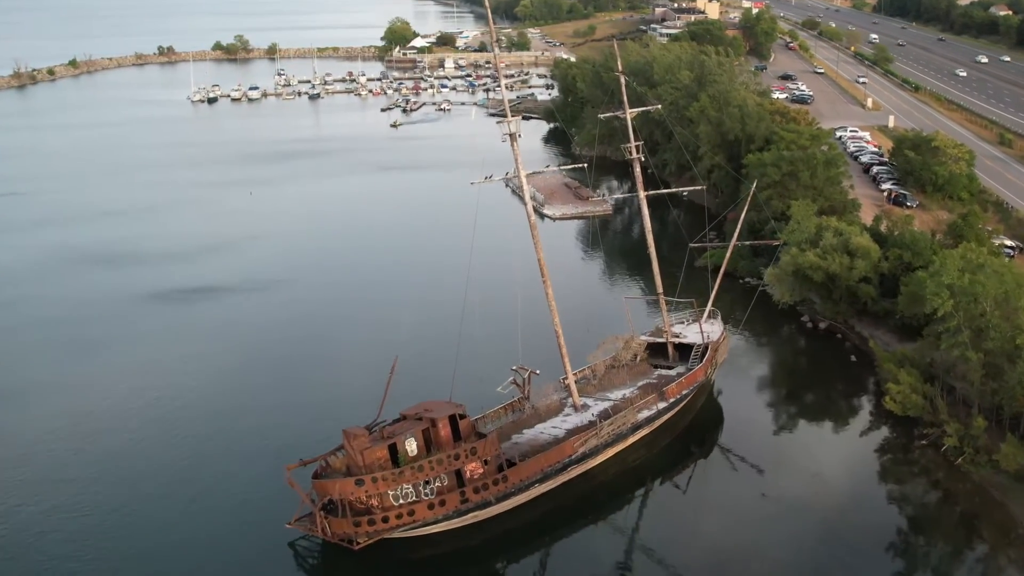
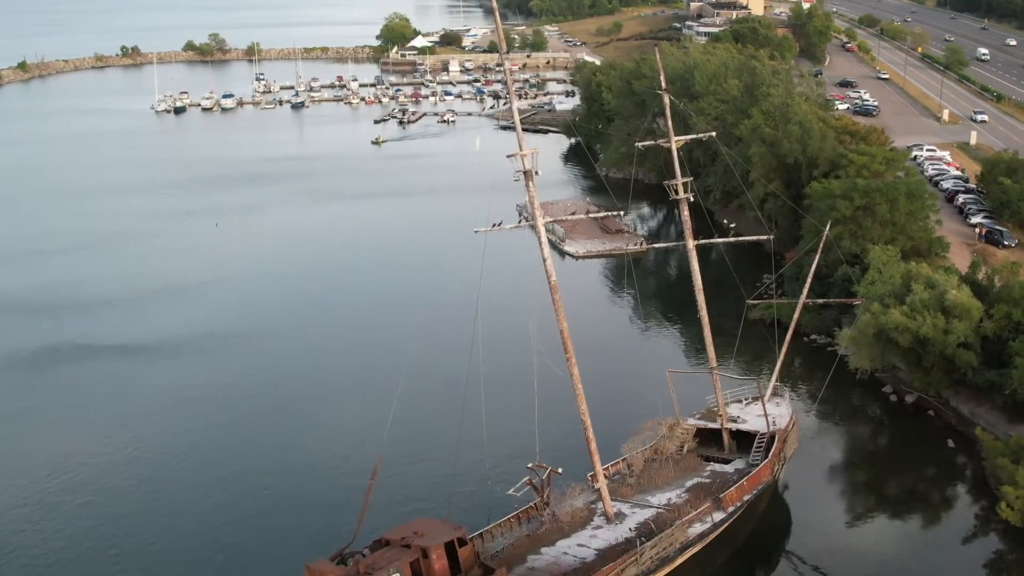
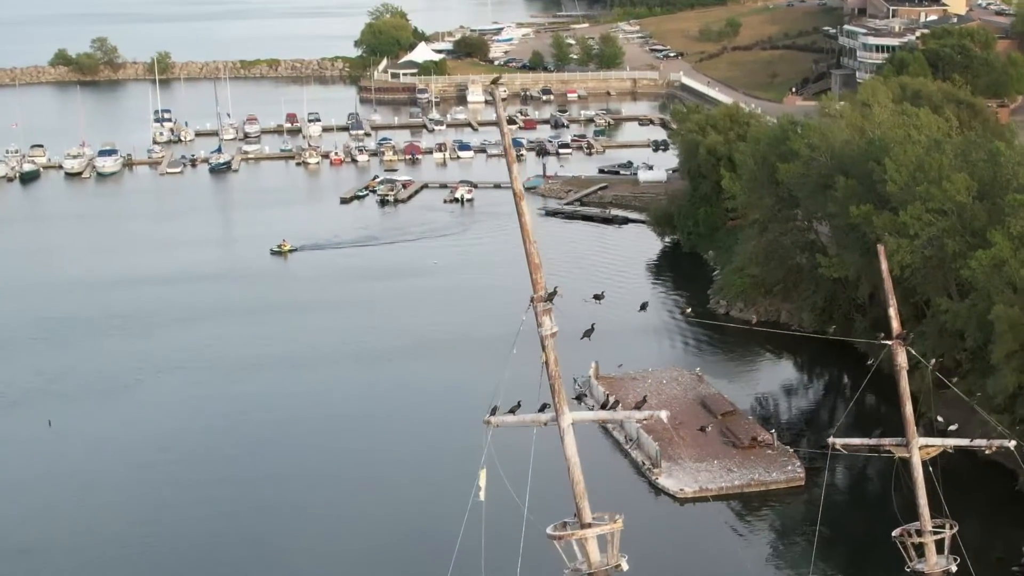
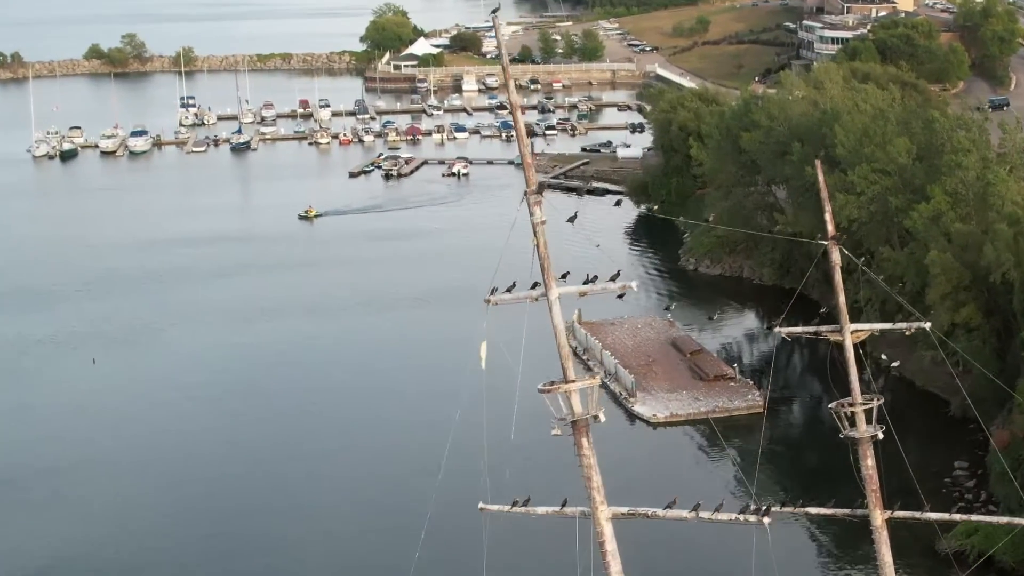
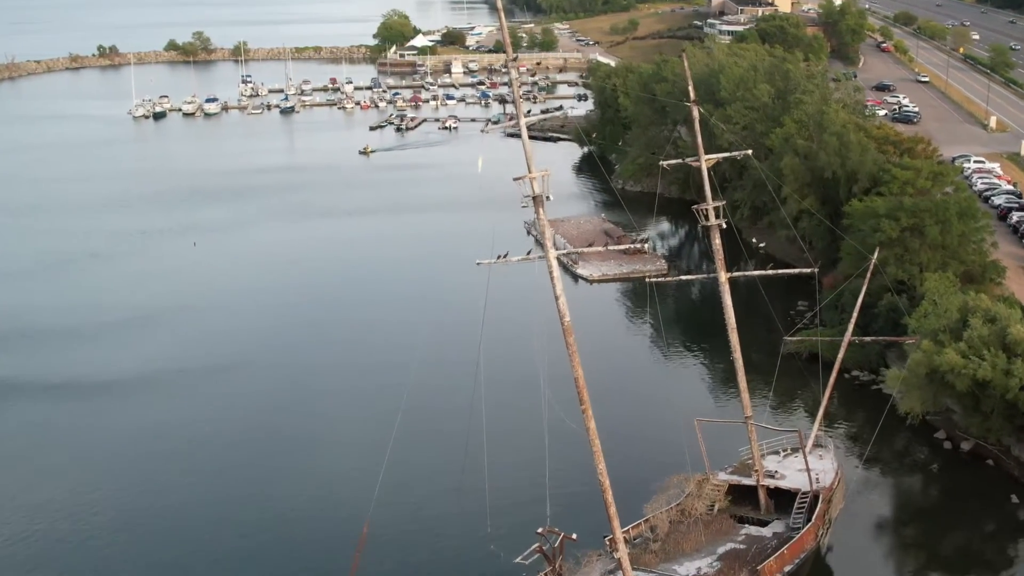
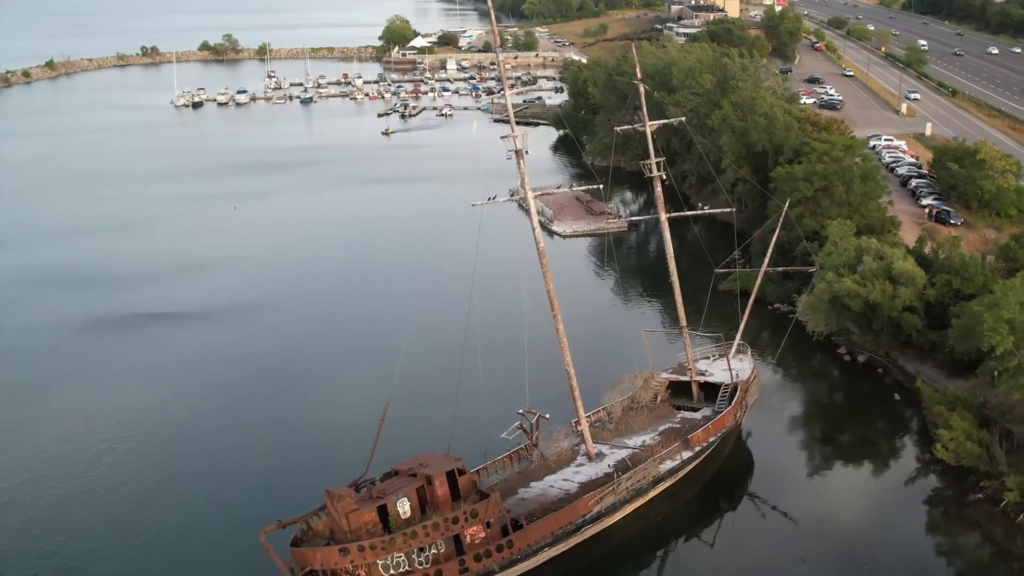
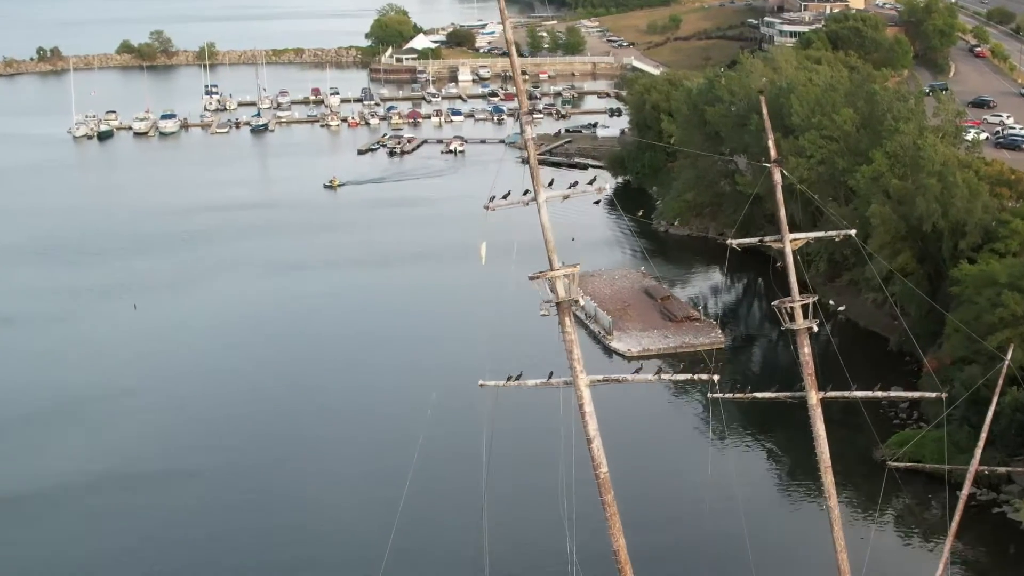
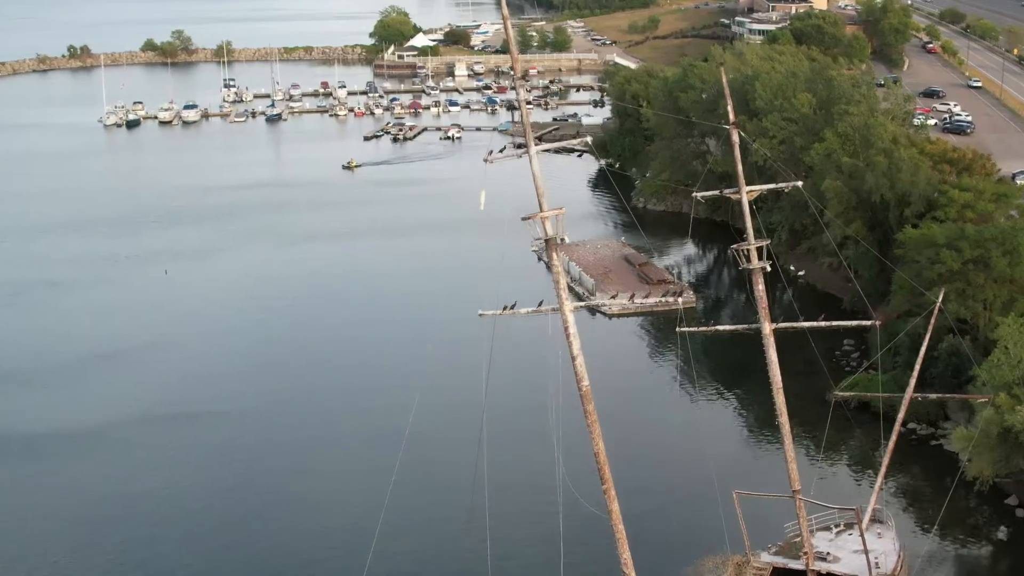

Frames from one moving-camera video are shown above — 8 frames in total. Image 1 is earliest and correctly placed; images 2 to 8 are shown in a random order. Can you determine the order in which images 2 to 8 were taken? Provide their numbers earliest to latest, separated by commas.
6, 2, 5, 8, 7, 4, 3
